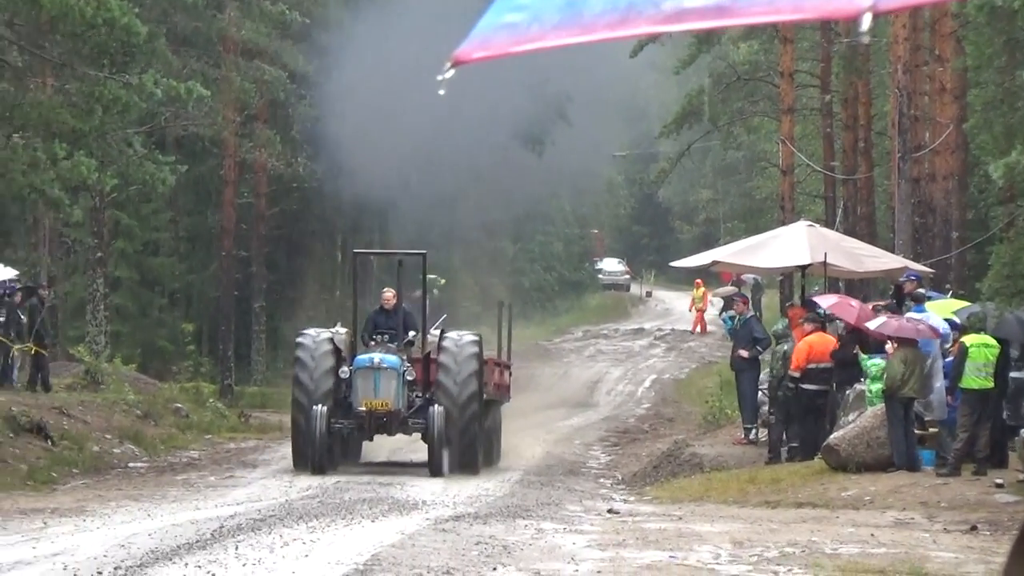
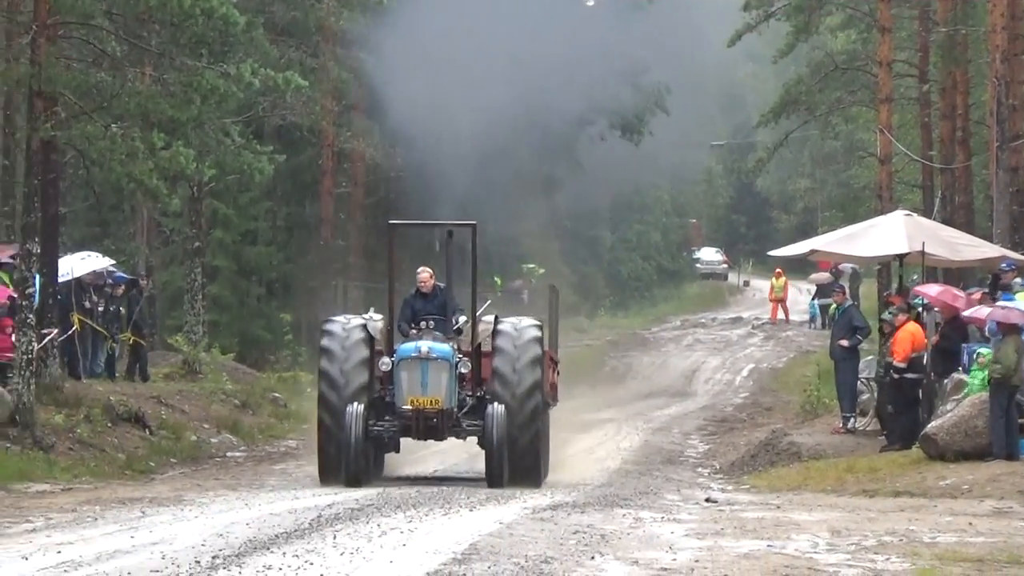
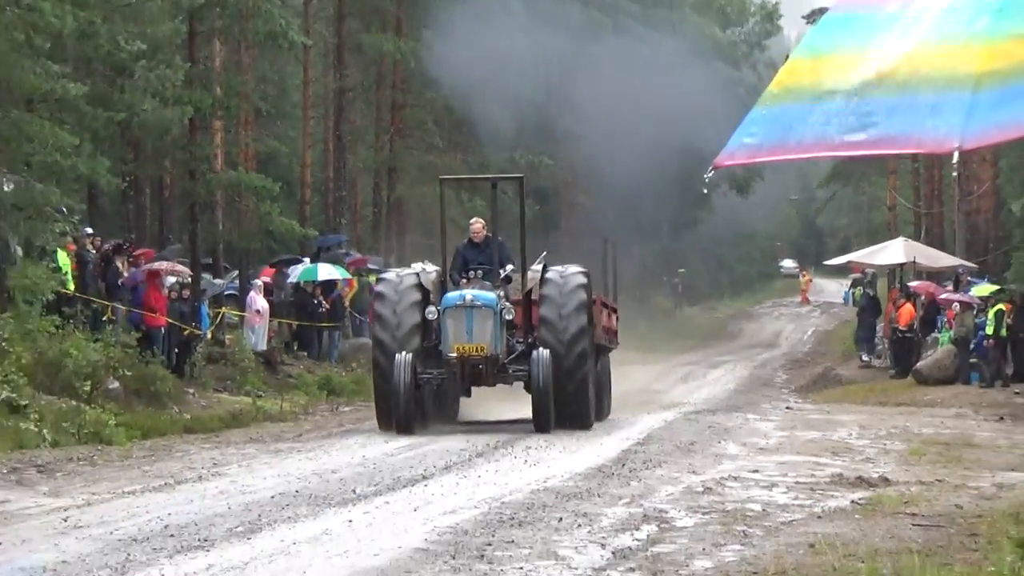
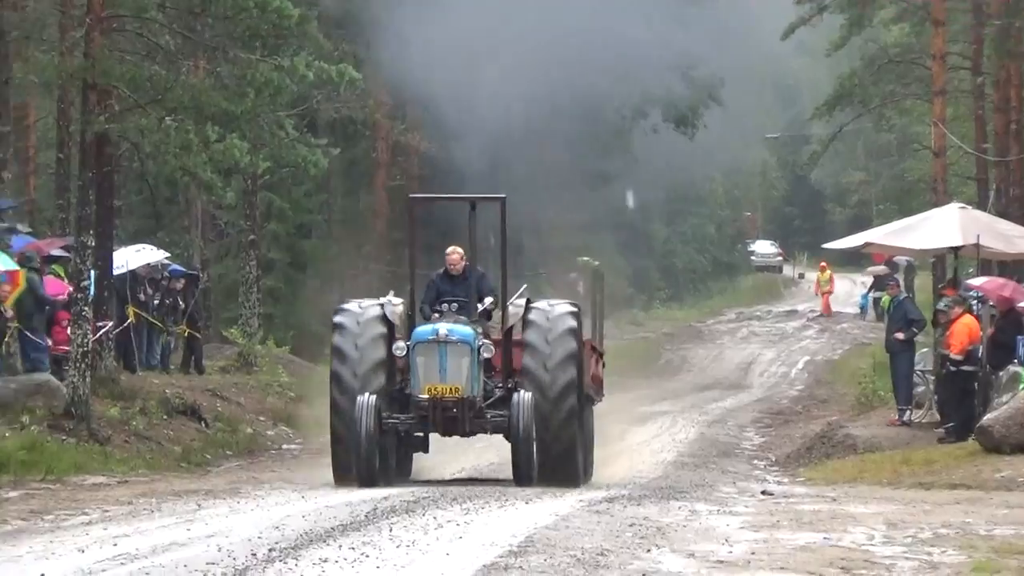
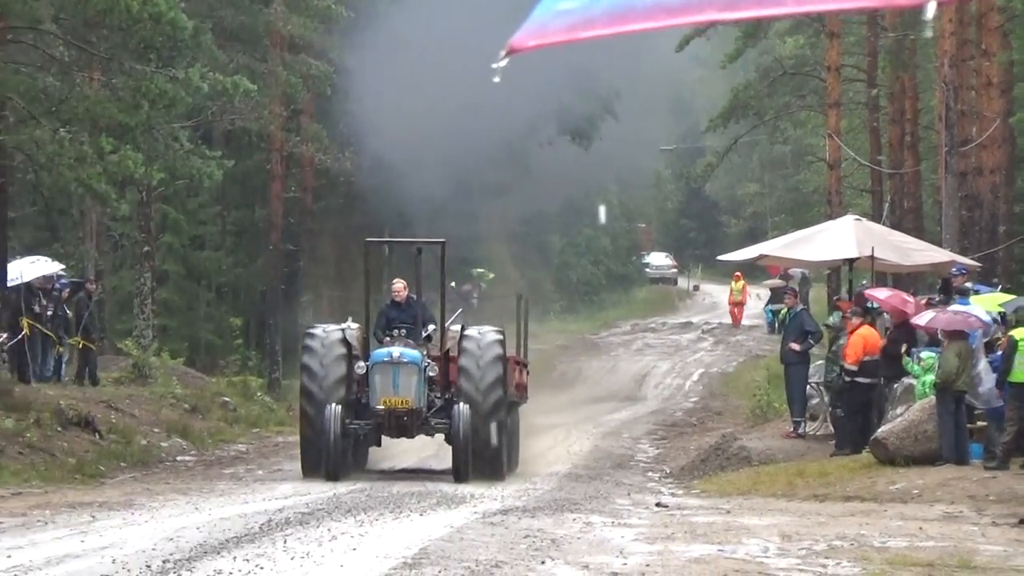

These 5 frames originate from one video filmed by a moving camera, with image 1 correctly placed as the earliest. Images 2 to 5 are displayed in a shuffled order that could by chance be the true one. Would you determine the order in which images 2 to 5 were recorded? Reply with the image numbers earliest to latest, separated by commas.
5, 2, 4, 3
